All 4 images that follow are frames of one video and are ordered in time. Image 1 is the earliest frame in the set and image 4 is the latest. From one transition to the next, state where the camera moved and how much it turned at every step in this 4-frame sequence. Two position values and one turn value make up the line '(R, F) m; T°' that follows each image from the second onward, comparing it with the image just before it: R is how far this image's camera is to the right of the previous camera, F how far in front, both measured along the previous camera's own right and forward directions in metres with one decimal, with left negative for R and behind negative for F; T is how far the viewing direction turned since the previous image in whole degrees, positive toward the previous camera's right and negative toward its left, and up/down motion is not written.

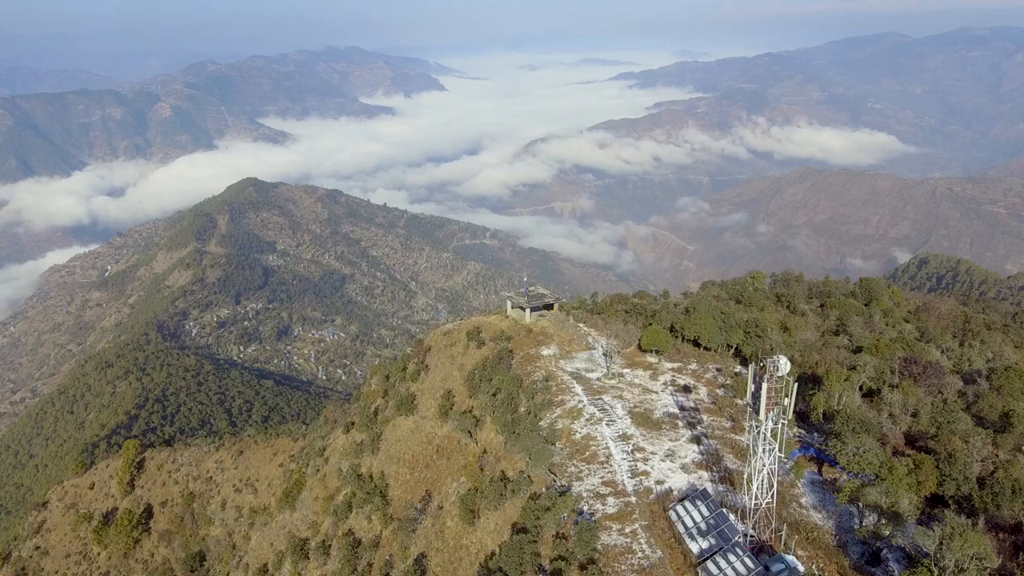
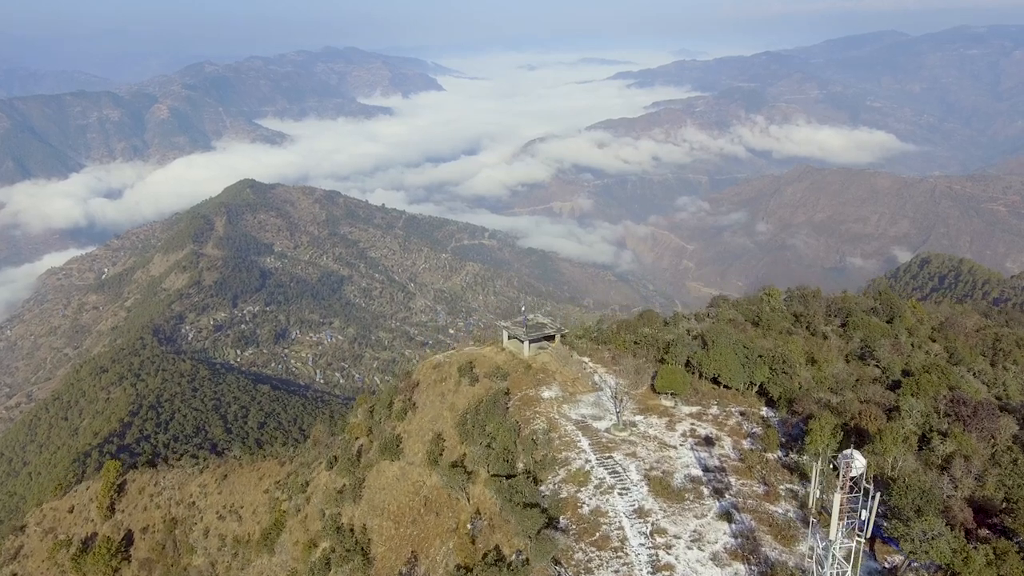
(+0.1, +1.5) m; 0°
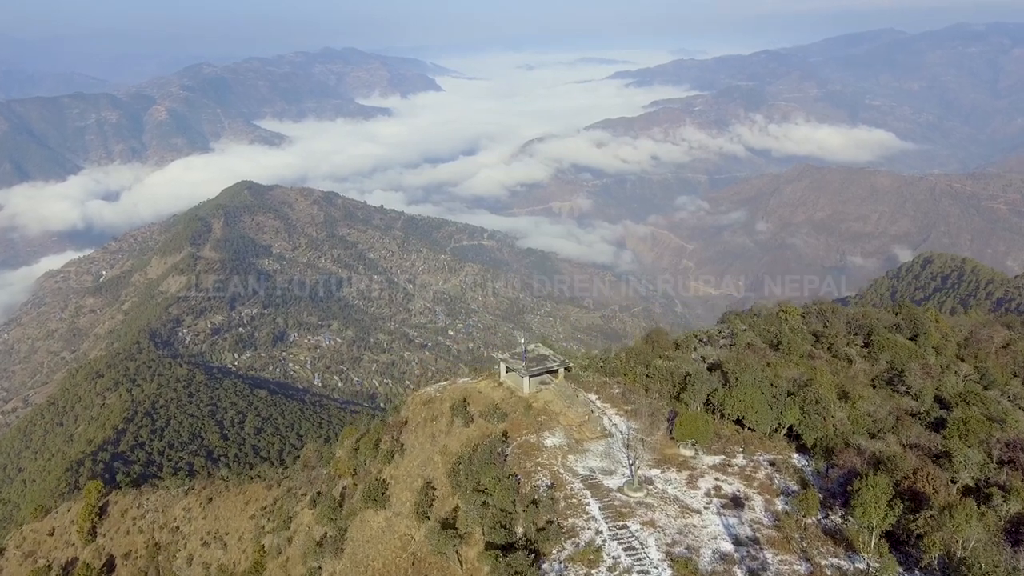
(0.0, +1.4) m; 0°
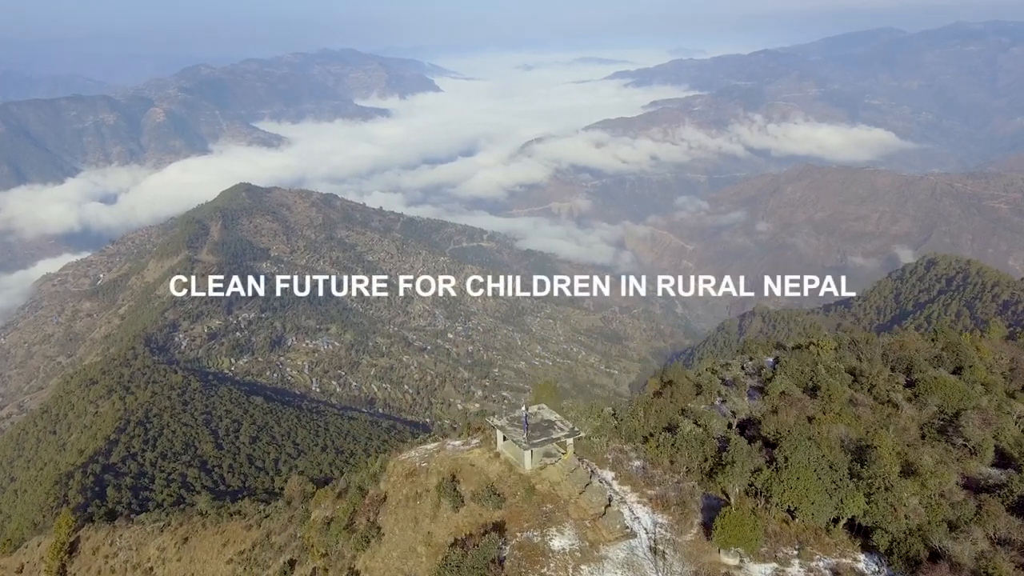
(0.0, +2.0) m; 0°
